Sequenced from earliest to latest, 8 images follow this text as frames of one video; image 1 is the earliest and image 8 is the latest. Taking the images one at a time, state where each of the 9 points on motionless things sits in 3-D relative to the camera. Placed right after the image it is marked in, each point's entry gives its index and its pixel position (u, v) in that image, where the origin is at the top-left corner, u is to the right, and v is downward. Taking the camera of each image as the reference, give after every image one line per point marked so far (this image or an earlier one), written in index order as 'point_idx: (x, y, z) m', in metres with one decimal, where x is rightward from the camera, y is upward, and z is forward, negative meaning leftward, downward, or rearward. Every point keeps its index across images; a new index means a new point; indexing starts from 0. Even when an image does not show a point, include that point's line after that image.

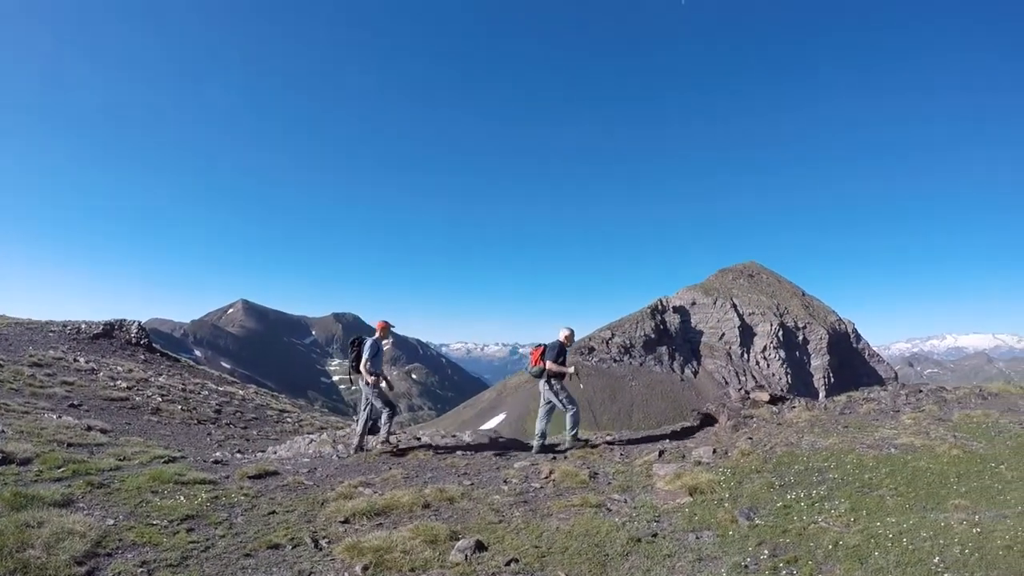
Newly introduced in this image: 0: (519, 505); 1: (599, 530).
0: (-0.2, -3.8, +9.2) m
1: (+1.2, -3.5, +8.0) m
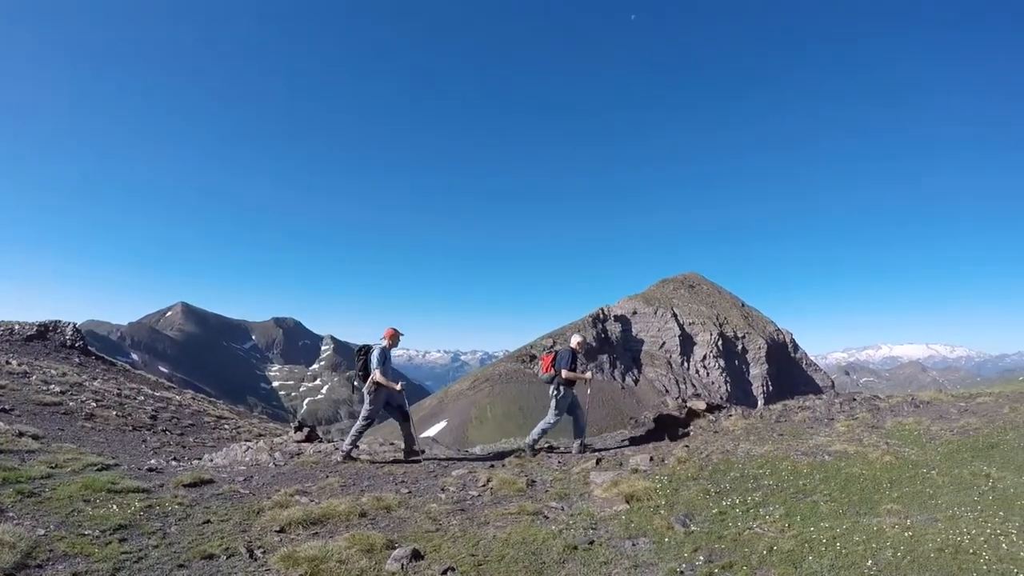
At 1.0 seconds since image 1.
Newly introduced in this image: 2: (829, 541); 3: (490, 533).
0: (-1.1, -3.8, +9.1) m
1: (+0.3, -3.6, +7.9) m
2: (+4.4, -3.6, +7.7) m
3: (-0.4, -3.7, +8.3) m
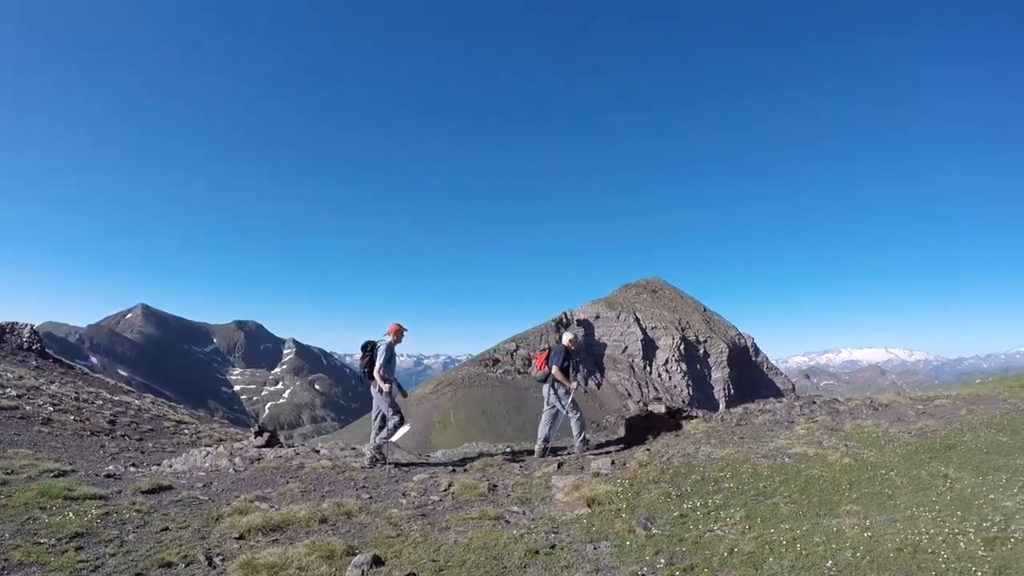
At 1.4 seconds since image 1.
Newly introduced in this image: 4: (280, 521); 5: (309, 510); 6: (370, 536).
0: (-1.7, -3.8, +9.0) m
1: (-0.2, -3.6, +7.8) m
2: (+3.9, -3.6, +7.7) m
3: (-1.0, -3.8, +8.2) m
4: (-3.7, -3.7, +8.6) m
5: (-3.4, -3.7, +9.1) m
6: (-2.2, -3.8, +8.4) m
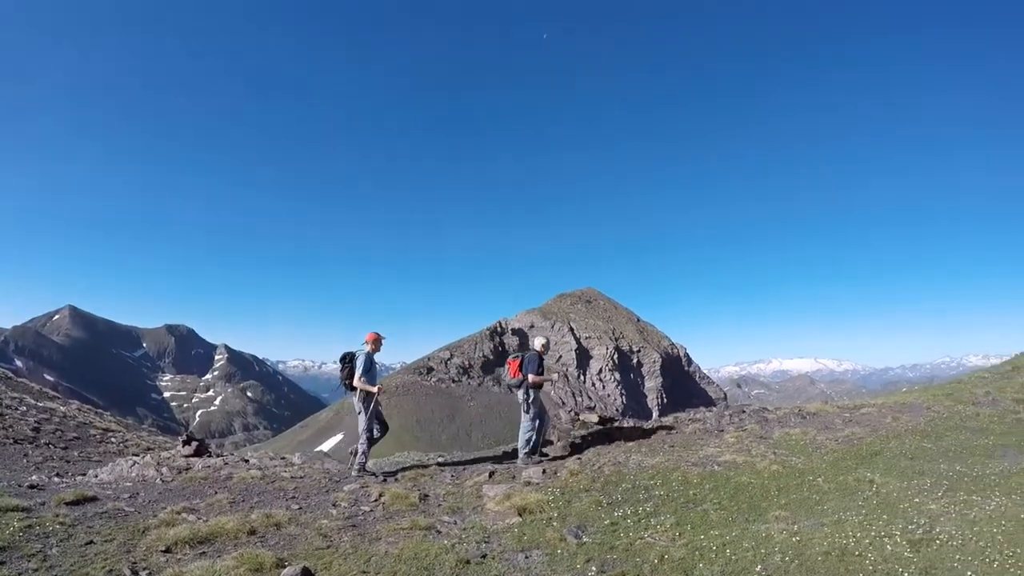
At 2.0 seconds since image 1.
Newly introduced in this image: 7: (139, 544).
0: (-2.7, -3.9, +8.8) m
1: (-1.2, -3.7, +7.7) m
2: (+2.9, -3.7, +7.8) m
3: (-1.9, -3.9, +8.1) m
4: (-4.7, -3.8, +8.4) m
5: (-4.4, -3.8, +8.9) m
6: (-3.2, -3.9, +8.2) m
7: (-5.7, -3.9, +8.4) m
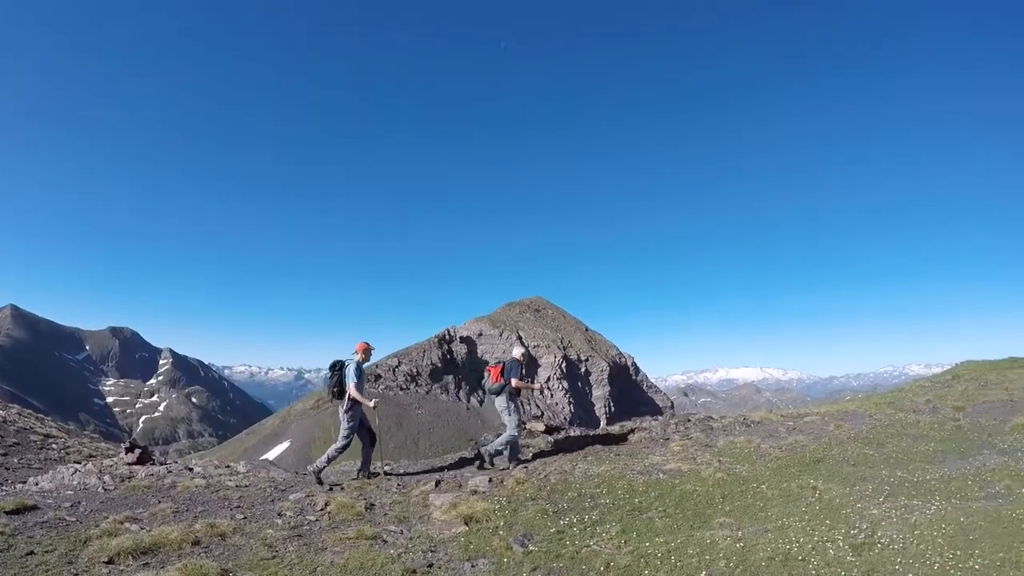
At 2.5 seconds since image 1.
0: (-3.5, -4.0, +8.7) m
1: (-1.9, -3.8, +7.7) m
2: (+2.2, -3.8, +7.8) m
3: (-2.7, -4.0, +8.0) m
4: (-5.4, -3.8, +8.3) m
5: (-5.2, -3.8, +8.8) m
6: (-3.9, -4.0, +8.1) m
7: (-6.5, -4.0, +8.3) m
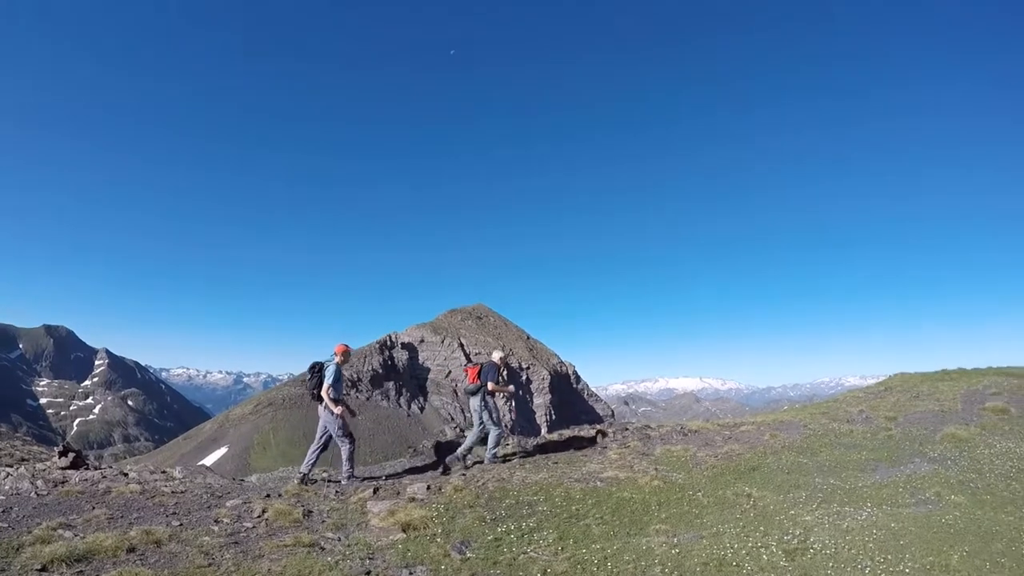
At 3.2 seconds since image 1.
0: (-4.4, -4.1, +8.7) m
1: (-2.8, -3.9, +7.6) m
2: (+1.3, -3.9, +7.9) m
3: (-3.6, -4.0, +8.0) m
4: (-6.3, -3.9, +8.2) m
5: (-6.1, -3.9, +8.6) m
6: (-4.8, -4.0, +8.0) m
7: (-7.3, -4.0, +8.1) m
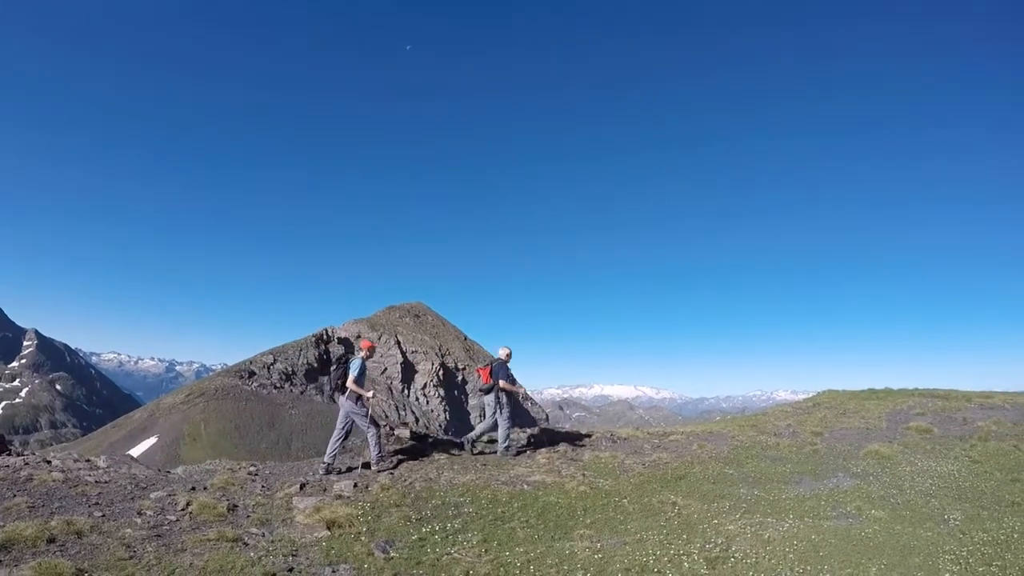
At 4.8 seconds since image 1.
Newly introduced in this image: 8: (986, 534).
0: (-5.5, -3.9, +8.6) m
1: (-3.9, -3.8, +7.6) m
2: (+0.2, -4.0, +8.1) m
3: (-4.7, -3.9, +7.9) m
4: (-7.4, -3.7, +8.0) m
5: (-7.2, -3.7, +8.5) m
6: (-5.9, -3.9, +8.0) m
7: (-8.4, -3.8, +7.9) m
8: (+12.5, -6.7, +14.7) m
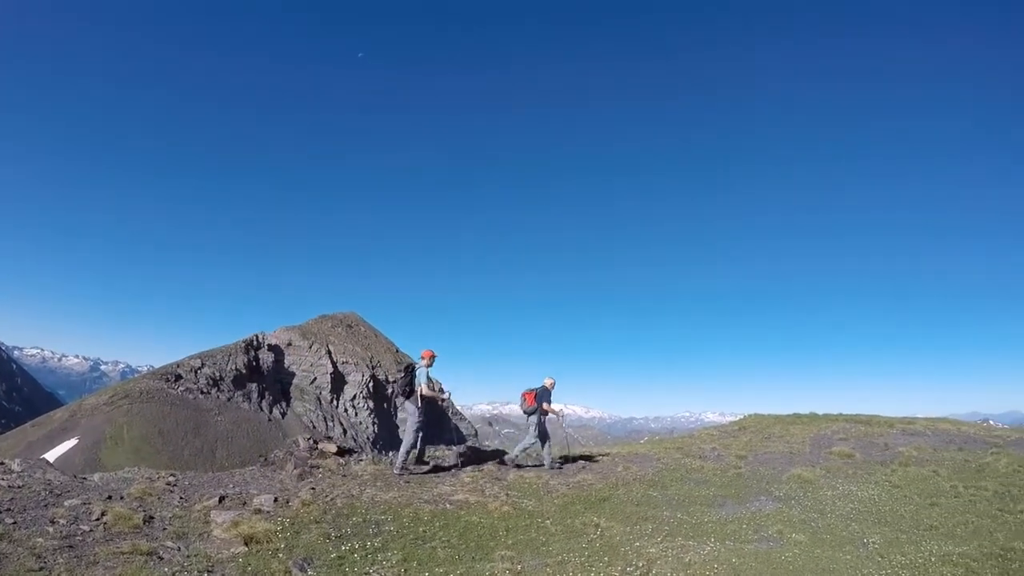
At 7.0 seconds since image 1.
0: (-6.6, -4.0, +8.5) m
1: (-5.0, -4.0, +7.5) m
2: (-0.9, -4.3, +8.1) m
3: (-5.8, -4.0, +7.8) m
4: (-8.5, -3.6, +7.8) m
5: (-8.3, -3.6, +8.3) m
6: (-7.0, -3.9, +7.8) m
7: (-9.6, -3.7, +7.7) m
8: (+11.0, -7.4, +15.2) m
